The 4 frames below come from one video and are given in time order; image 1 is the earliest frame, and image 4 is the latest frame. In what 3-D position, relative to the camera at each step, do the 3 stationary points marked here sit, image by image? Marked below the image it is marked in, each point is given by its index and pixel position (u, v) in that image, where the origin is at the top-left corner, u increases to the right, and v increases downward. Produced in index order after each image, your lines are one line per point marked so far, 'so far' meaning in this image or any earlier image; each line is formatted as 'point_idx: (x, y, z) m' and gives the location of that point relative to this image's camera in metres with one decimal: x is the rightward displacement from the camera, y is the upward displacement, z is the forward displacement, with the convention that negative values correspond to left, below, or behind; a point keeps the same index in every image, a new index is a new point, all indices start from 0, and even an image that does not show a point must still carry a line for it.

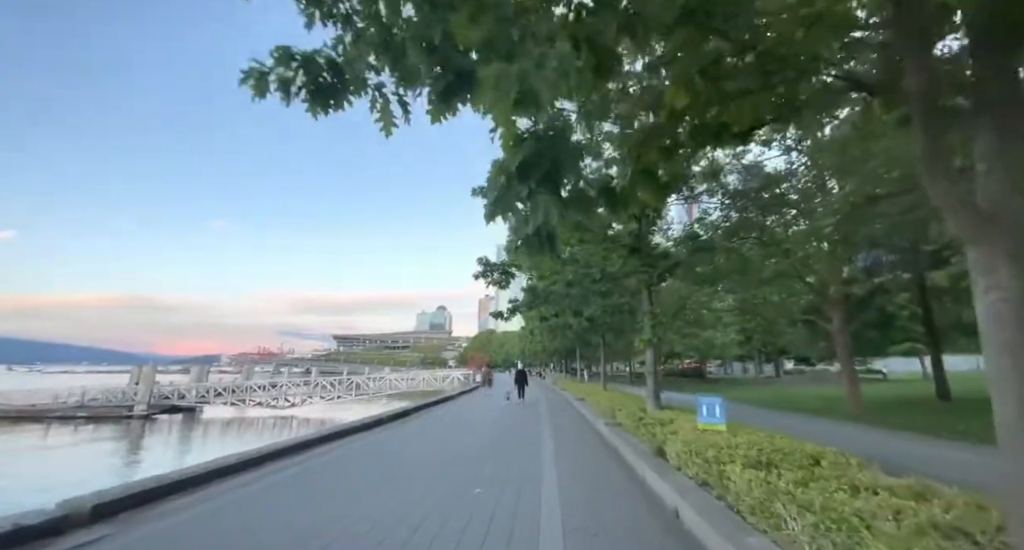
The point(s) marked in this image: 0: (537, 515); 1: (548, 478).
0: (+0.4, -3.8, +6.8) m
1: (+0.7, -4.6, +9.7) m
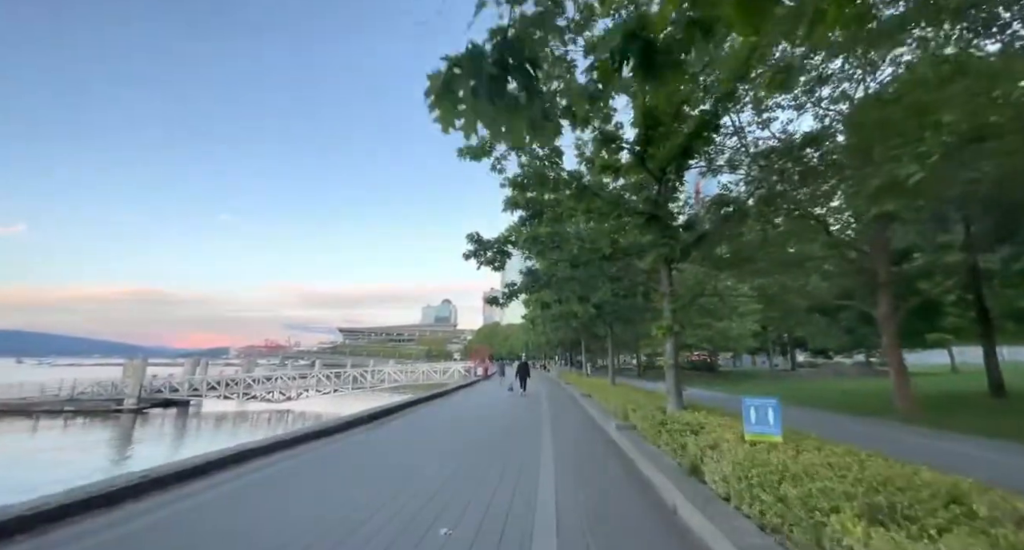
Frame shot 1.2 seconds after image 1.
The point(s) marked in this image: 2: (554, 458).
0: (+0.4, -3.6, +6.3) m
1: (+0.8, -4.3, +9.3) m
2: (+1.0, -4.8, +11.5) m
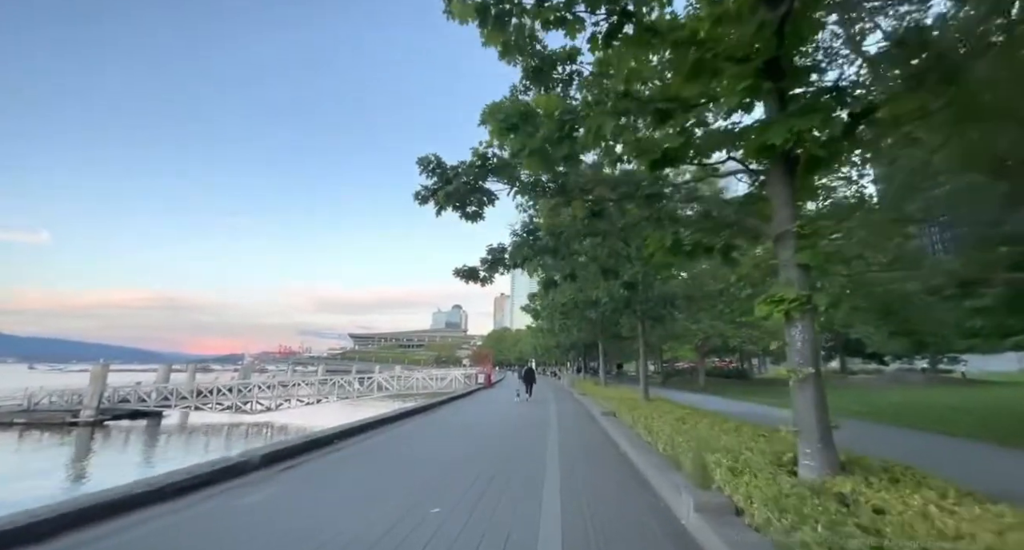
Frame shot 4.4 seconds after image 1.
0: (+0.4, -3.3, +4.8) m
1: (+0.9, -4.1, +7.7) m
2: (+1.1, -4.6, +9.9) m
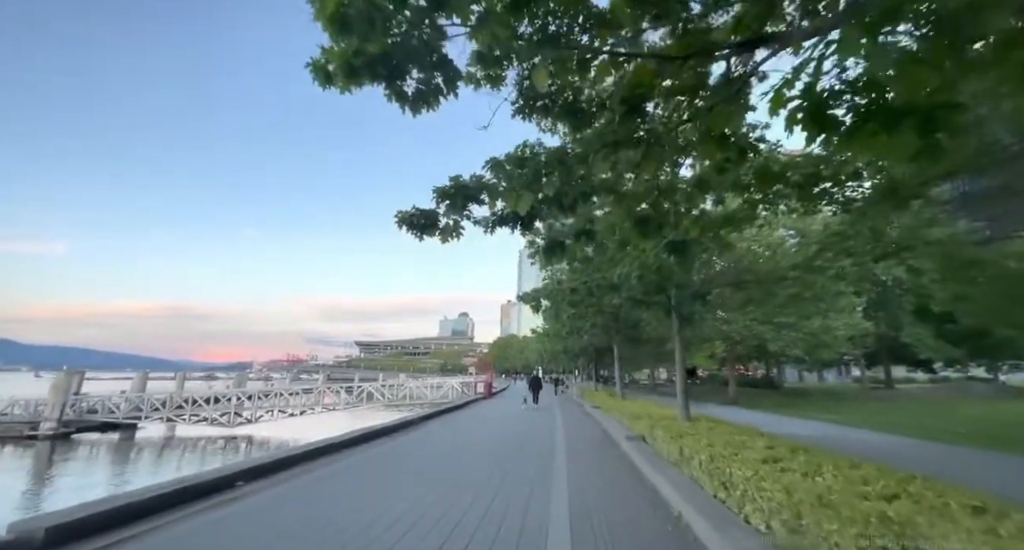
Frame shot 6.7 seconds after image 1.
0: (+0.3, -3.2, +3.7) m
1: (+0.9, -4.0, +6.6) m
2: (+1.2, -4.5, +8.8) m
